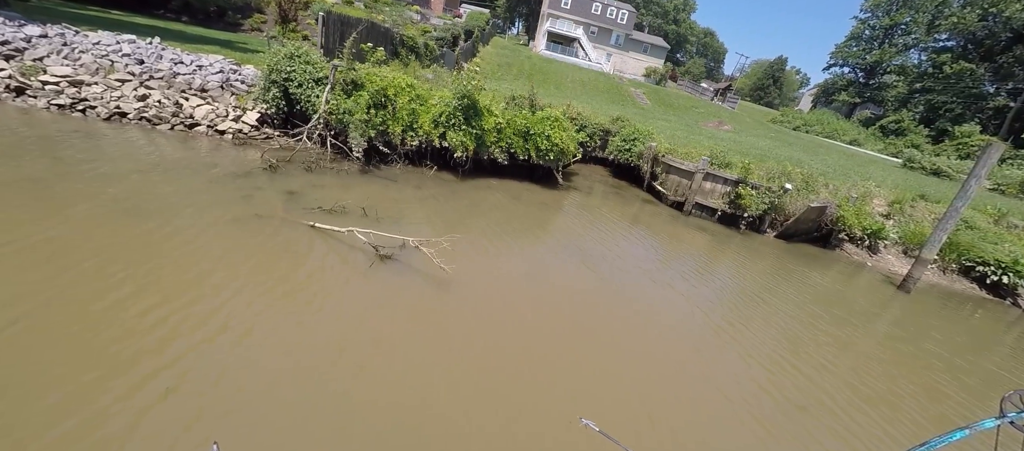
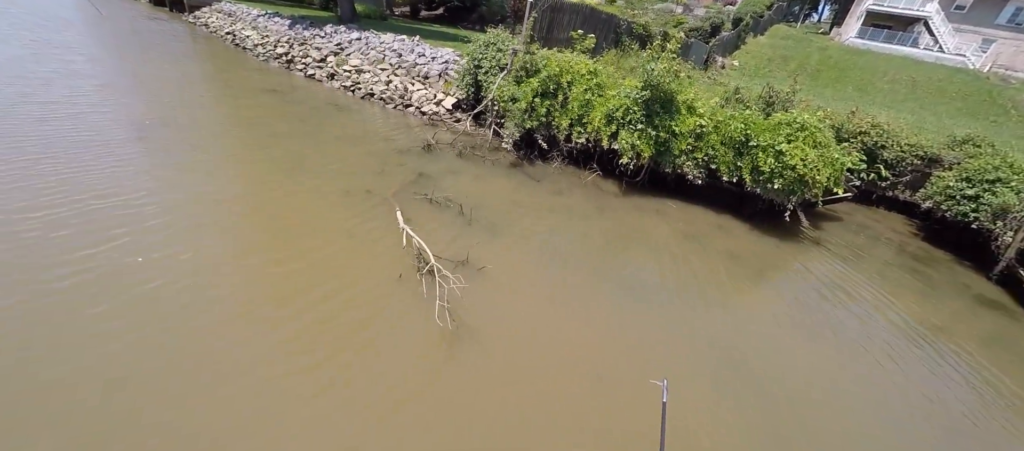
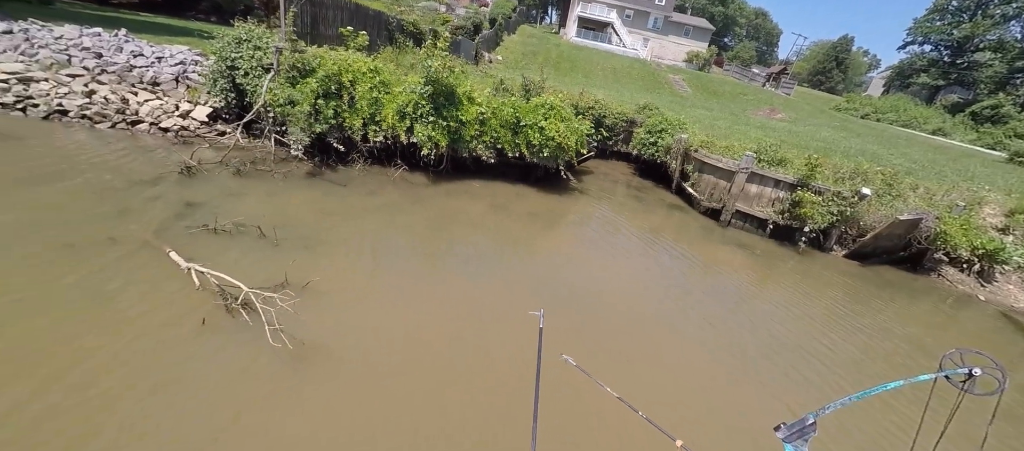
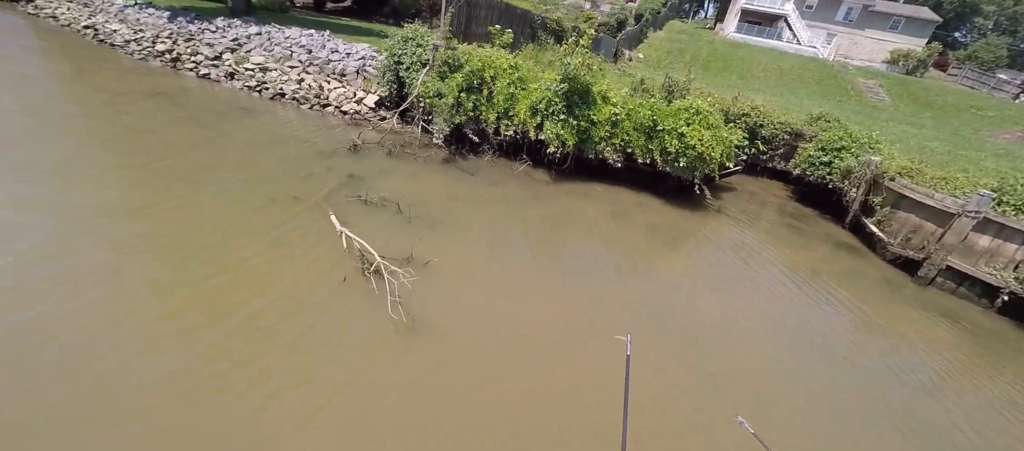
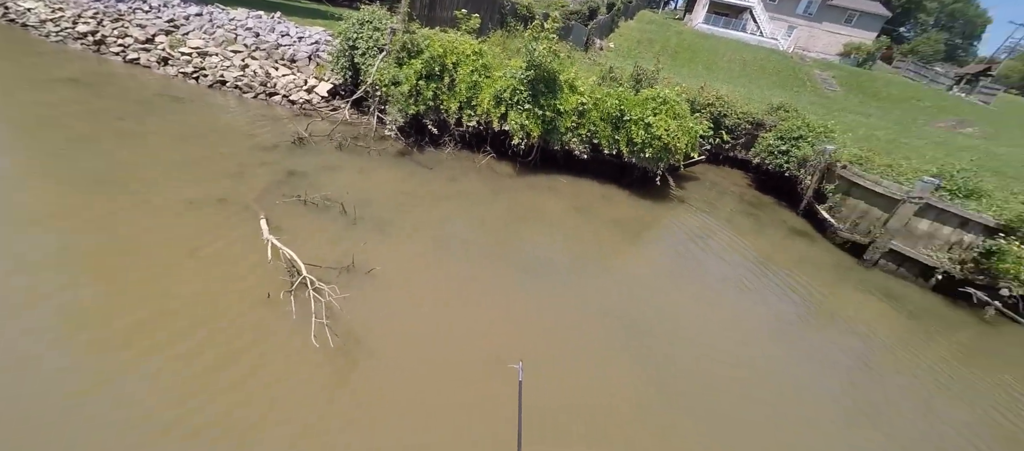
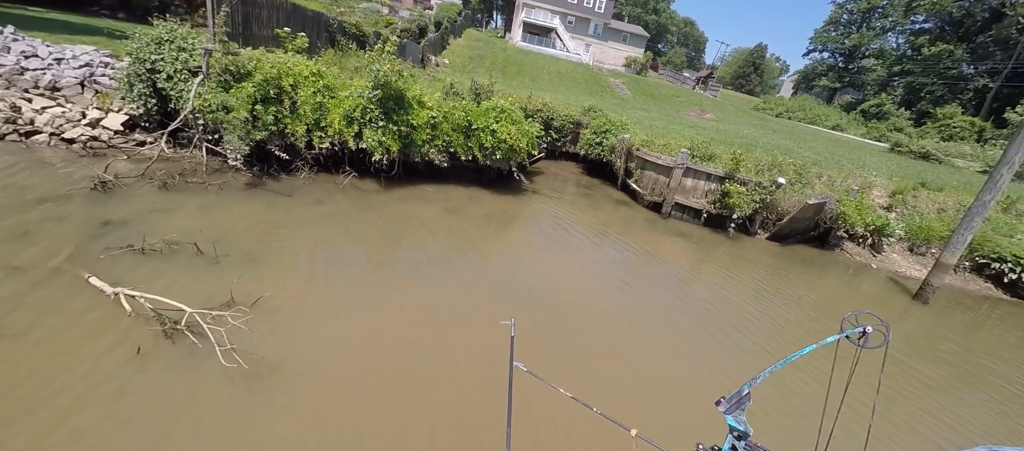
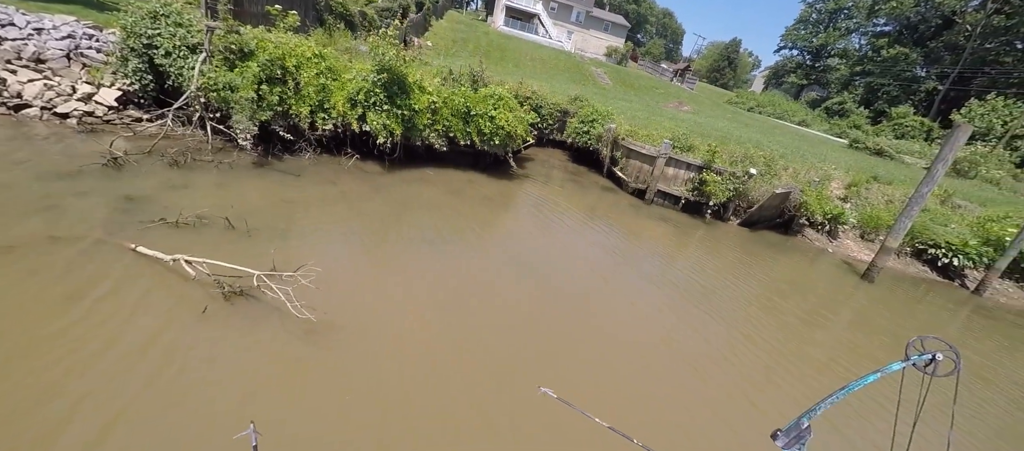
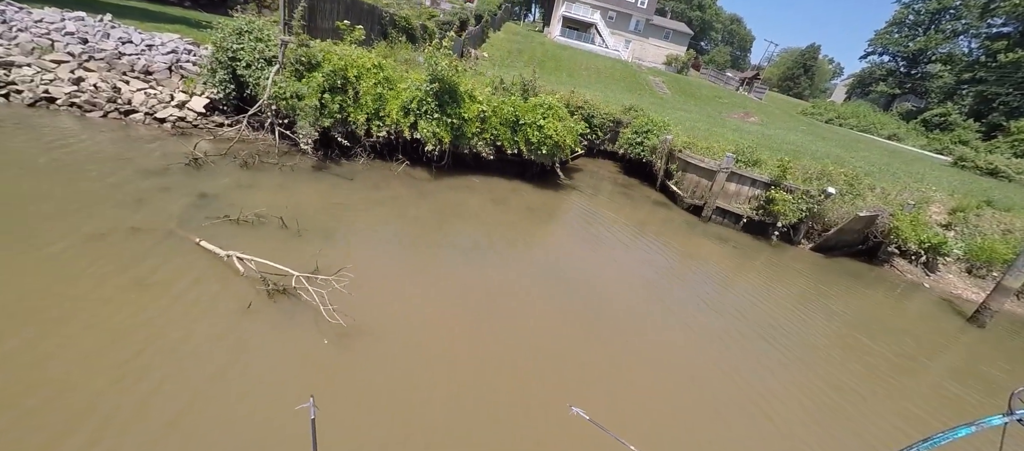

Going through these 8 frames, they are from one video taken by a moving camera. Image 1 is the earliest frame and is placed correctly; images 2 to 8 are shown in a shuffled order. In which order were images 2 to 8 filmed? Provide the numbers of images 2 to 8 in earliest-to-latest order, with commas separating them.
7, 8, 6, 3, 4, 2, 5
